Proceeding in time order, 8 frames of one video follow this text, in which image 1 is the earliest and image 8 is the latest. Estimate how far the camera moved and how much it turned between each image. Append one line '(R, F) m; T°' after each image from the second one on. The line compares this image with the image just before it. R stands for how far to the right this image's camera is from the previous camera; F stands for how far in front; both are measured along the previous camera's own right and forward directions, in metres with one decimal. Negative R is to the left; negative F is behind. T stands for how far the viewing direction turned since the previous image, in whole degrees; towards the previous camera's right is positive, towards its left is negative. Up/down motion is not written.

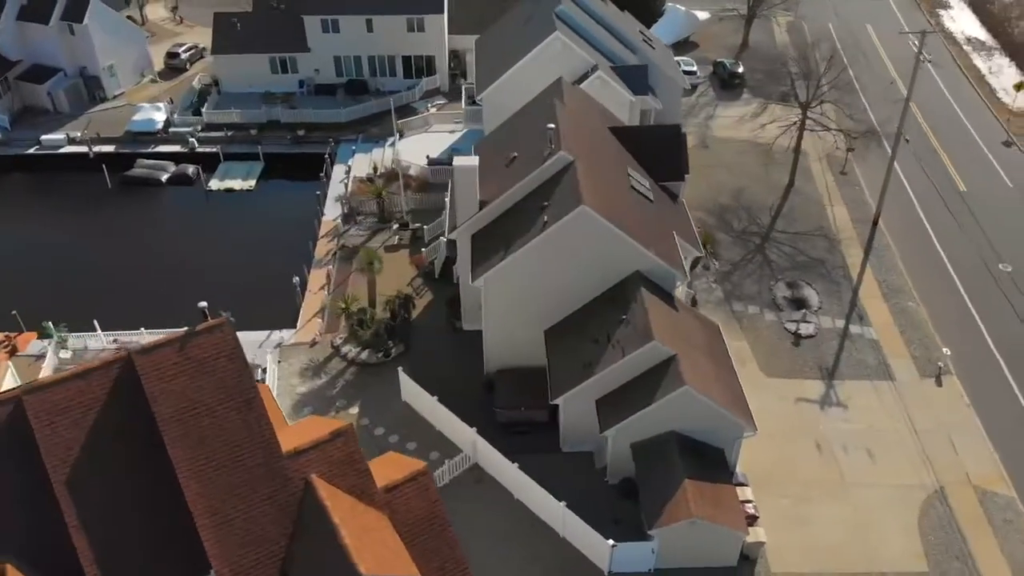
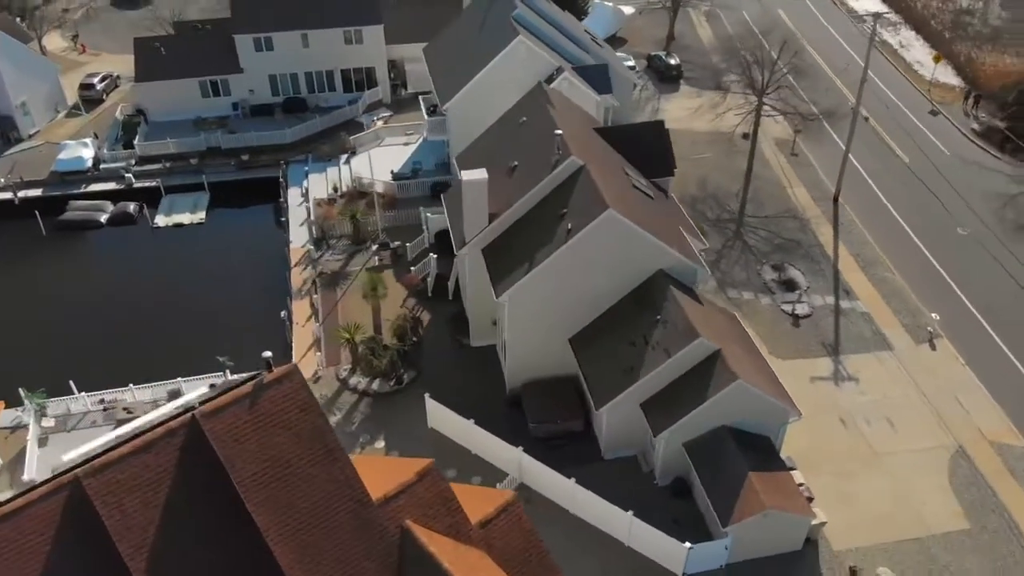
(-4.6, +0.9) m; +8°
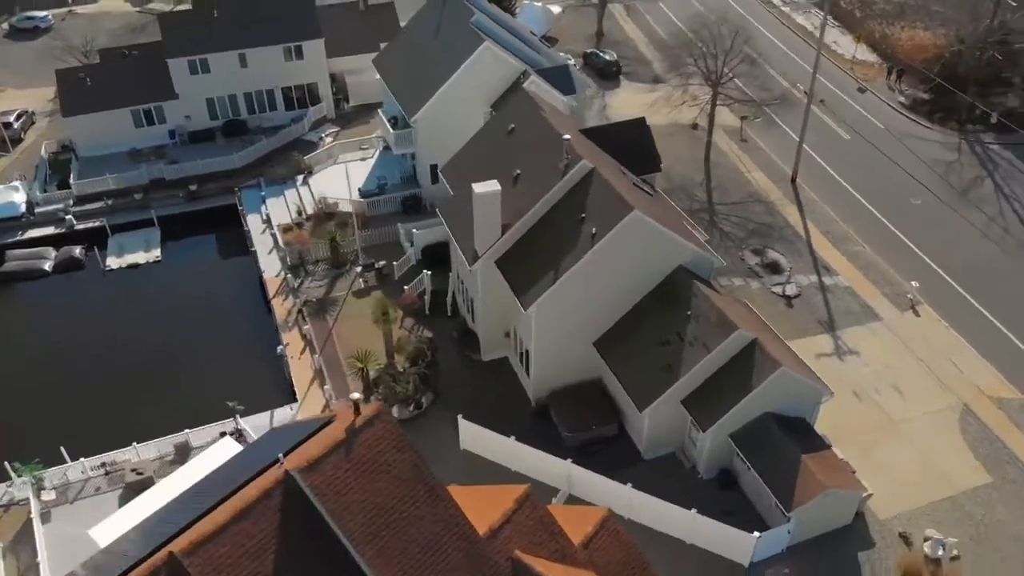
(-4.5, +0.8) m; +8°
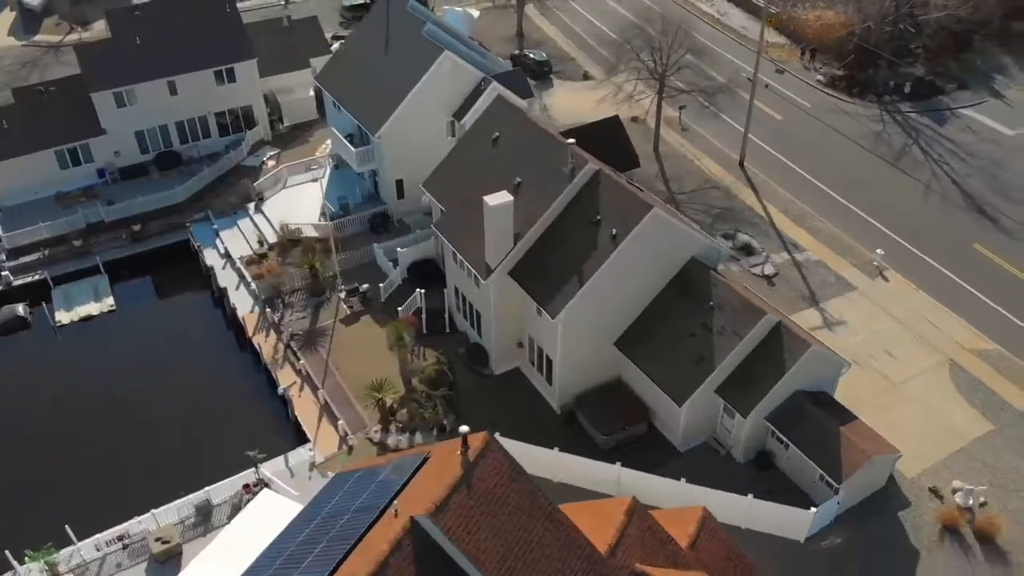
(-4.7, +0.8) m; +8°
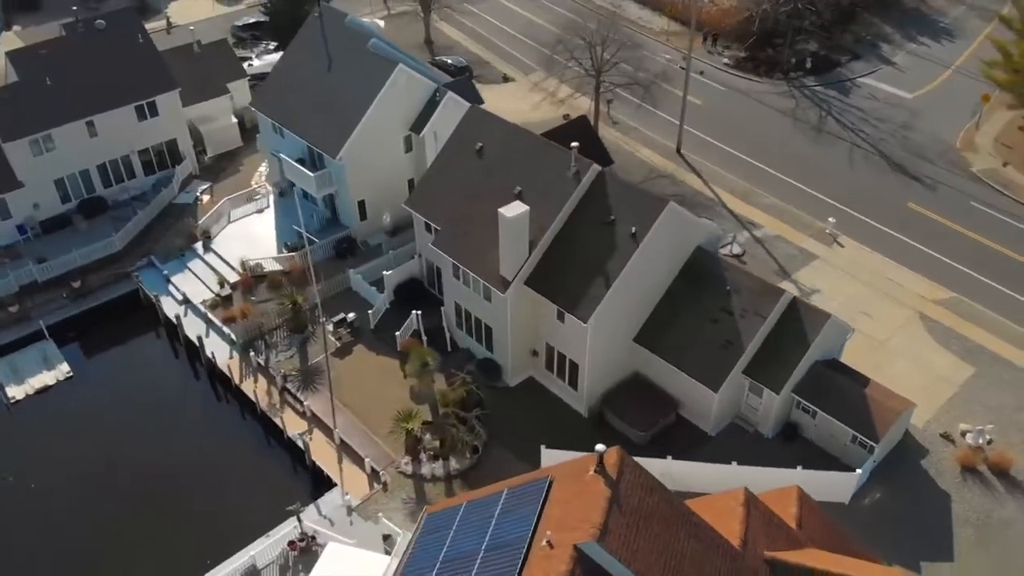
(-5.3, +0.9) m; +9°
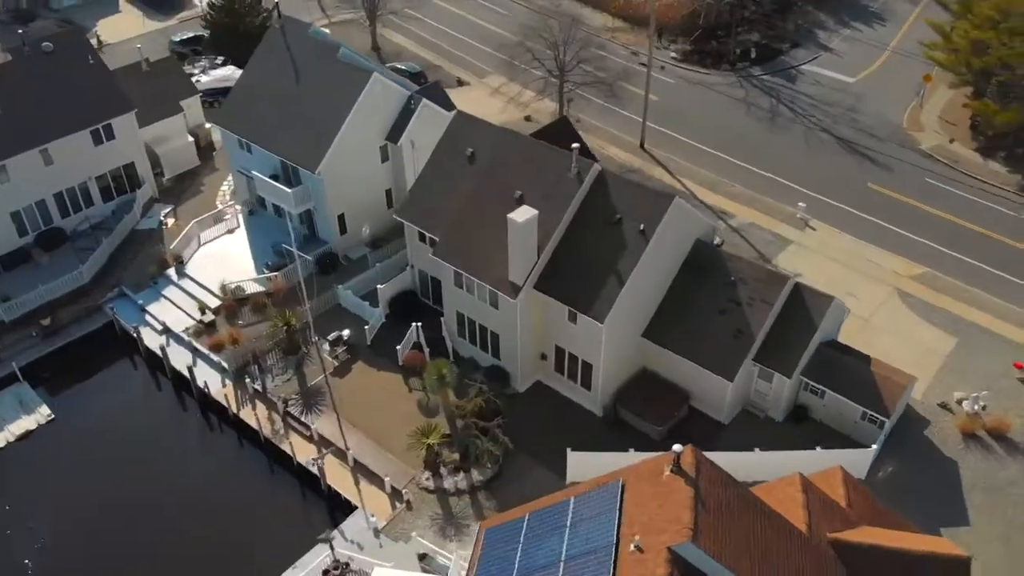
(-3.0, +0.4) m; +5°
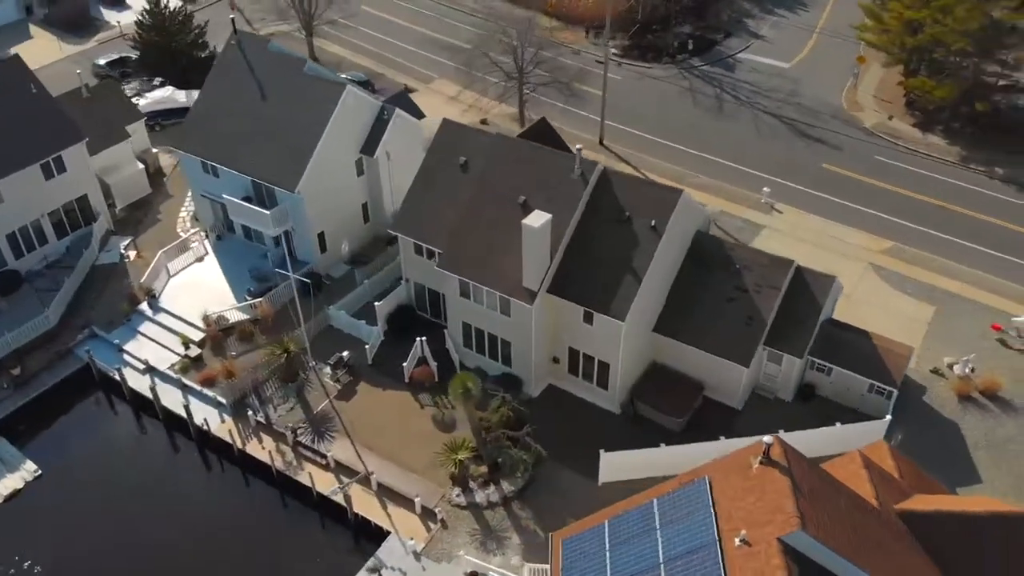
(-3.5, +0.5) m; +6°
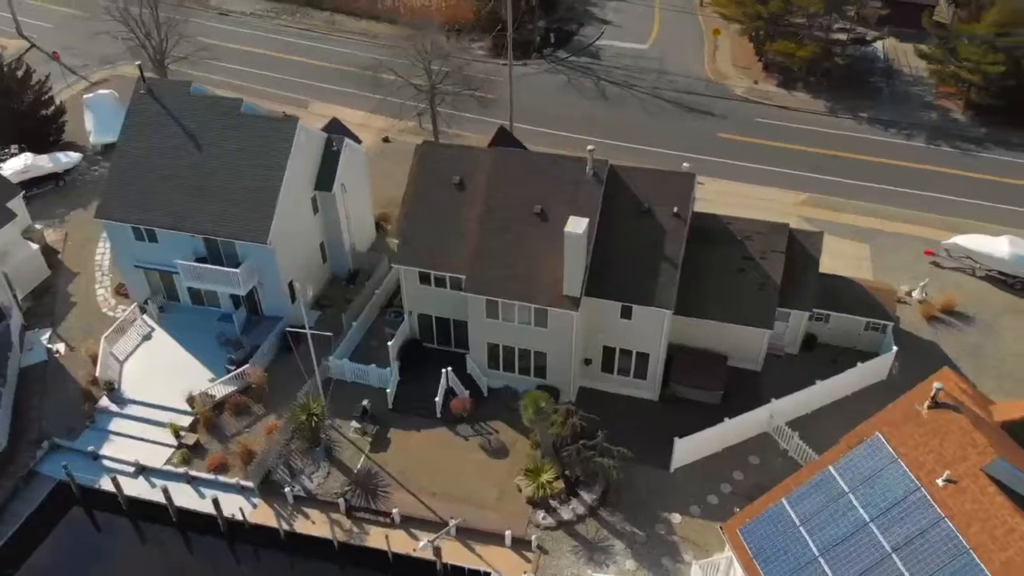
(-8.0, +1.7) m; +14°
